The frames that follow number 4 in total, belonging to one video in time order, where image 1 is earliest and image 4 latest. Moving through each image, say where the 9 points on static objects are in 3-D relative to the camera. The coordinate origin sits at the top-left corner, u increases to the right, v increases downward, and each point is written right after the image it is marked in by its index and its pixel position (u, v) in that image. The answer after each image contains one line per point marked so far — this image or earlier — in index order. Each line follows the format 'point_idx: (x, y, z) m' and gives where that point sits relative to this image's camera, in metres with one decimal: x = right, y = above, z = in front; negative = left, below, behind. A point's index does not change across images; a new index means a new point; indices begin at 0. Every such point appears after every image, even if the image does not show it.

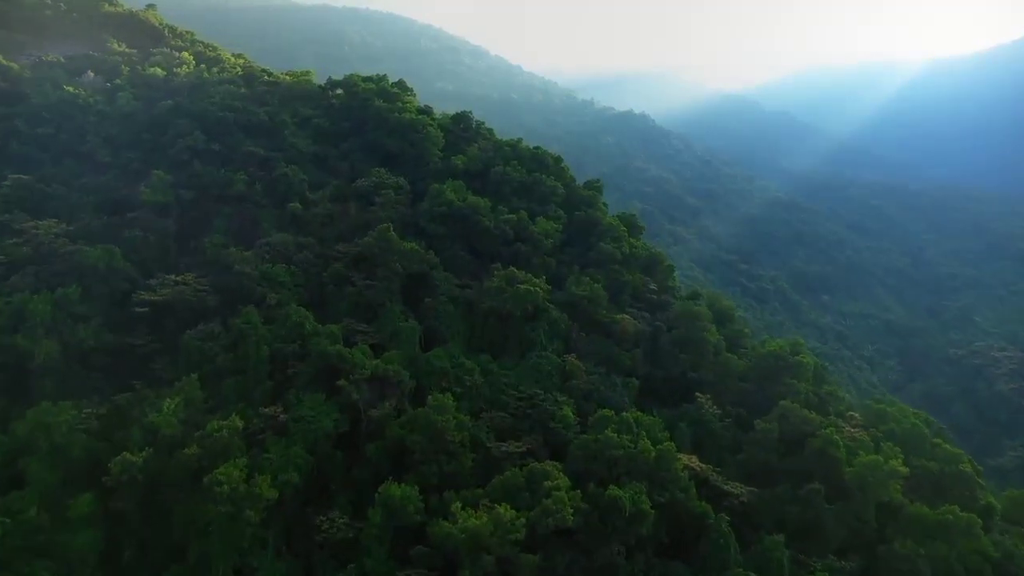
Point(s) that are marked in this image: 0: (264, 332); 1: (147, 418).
0: (-5.3, -0.9, +18.9) m
1: (-6.8, -2.4, +16.4) m
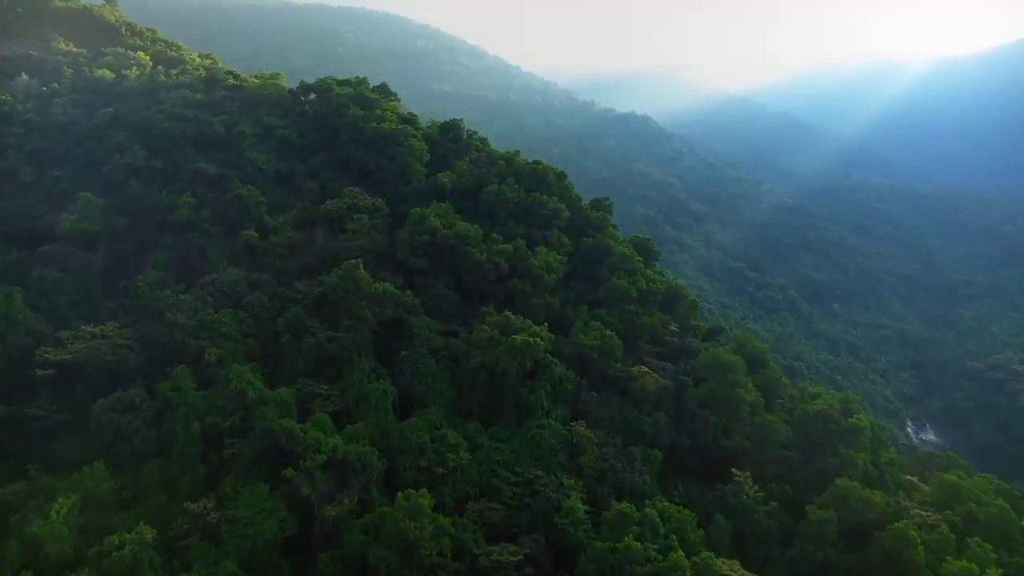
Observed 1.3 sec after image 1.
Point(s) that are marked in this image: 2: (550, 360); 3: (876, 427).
0: (-5.4, -1.9, +15.1) m
1: (-6.9, -3.4, +12.6) m
2: (+0.7, -1.4, +17.3) m
3: (+7.9, -3.0, +19.1) m
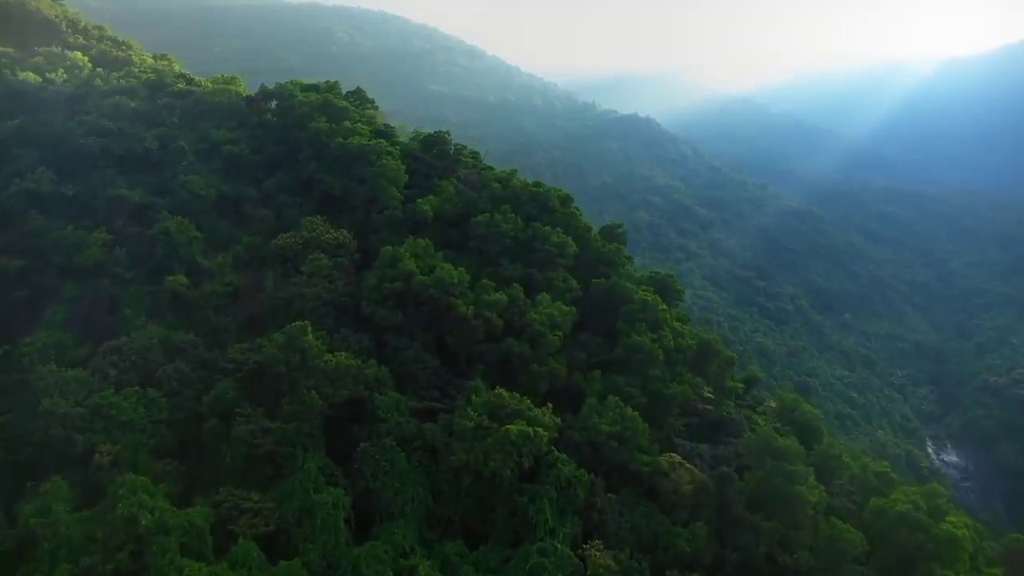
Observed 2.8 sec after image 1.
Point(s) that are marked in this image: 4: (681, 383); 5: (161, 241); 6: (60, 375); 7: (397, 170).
0: (-5.5, -3.0, +11.0) m
1: (-7.0, -4.5, +8.5) m
2: (+0.6, -2.5, +13.2) m
3: (+7.8, -4.1, +15.0) m
4: (+3.1, -1.7, +16.3) m
5: (-6.6, +0.9, +16.6) m
6: (-6.7, -1.3, +13.2) m
7: (-2.5, +2.5, +19.3) m
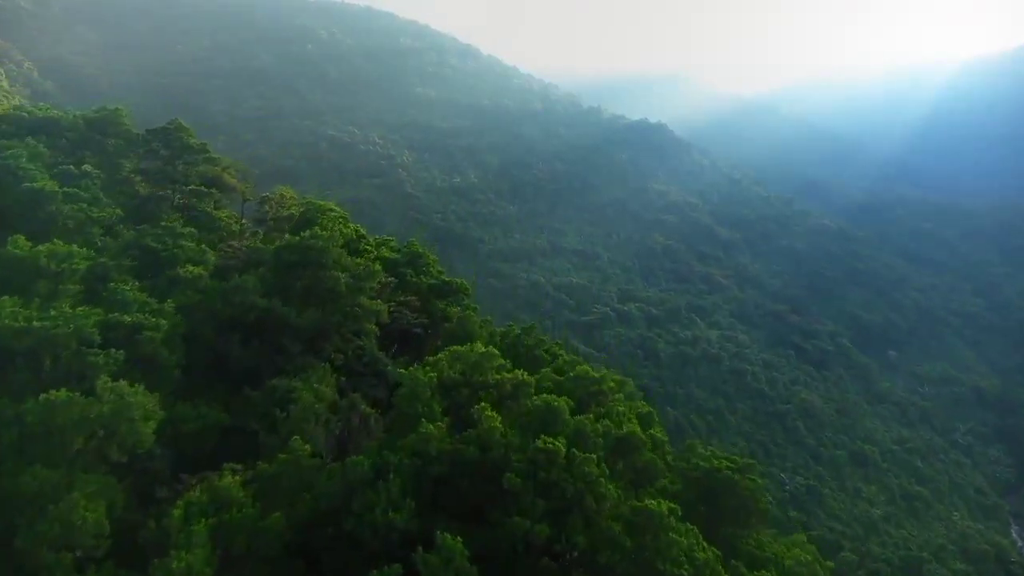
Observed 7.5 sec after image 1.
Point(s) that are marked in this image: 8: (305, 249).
0: (-5.8, -6.5, -2.2) m
1: (-7.2, -7.9, -4.7) m
2: (+0.4, -6.0, 0.0) m
3: (+7.5, -7.5, +1.8) m
4: (+2.8, -5.2, +3.1) m
5: (-6.8, -2.6, +3.3) m
6: (-7.0, -4.7, 0.0) m
7: (-2.8, -1.0, +6.1) m
8: (-2.3, +0.4, +9.0) m
